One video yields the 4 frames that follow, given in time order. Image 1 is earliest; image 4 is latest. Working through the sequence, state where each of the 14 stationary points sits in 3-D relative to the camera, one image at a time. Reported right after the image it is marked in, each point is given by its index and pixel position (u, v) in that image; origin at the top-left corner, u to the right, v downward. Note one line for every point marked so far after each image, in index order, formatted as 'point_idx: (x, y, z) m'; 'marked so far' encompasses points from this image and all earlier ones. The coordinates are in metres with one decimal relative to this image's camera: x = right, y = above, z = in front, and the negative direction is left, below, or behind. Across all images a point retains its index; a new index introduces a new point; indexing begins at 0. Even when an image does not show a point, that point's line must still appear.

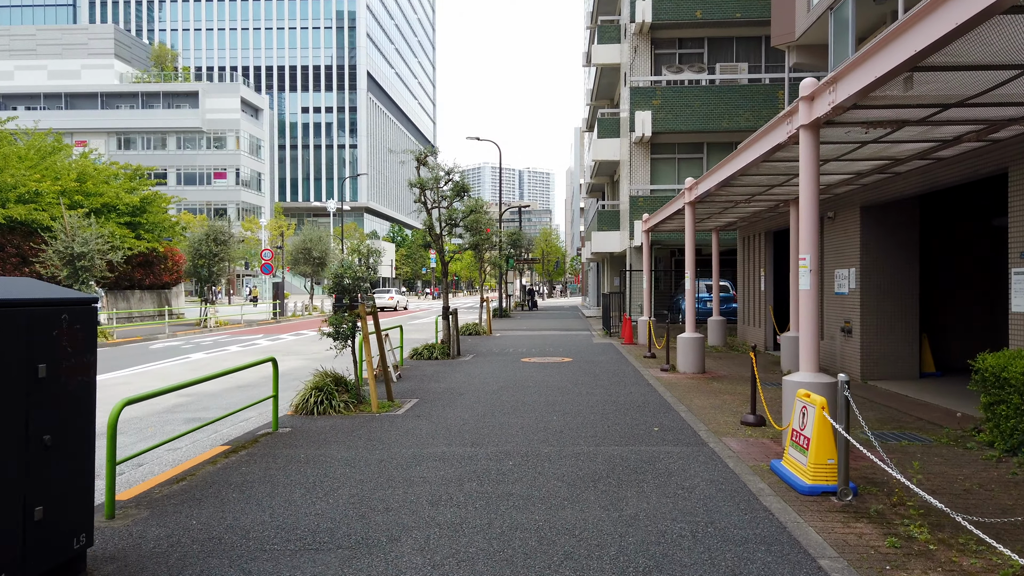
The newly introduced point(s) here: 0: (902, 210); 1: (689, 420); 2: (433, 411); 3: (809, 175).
0: (+5.8, +1.2, +11.7) m
1: (+1.9, -1.4, +8.4) m
2: (-0.9, -1.5, +9.4) m
3: (+2.7, +1.0, +7.0) m
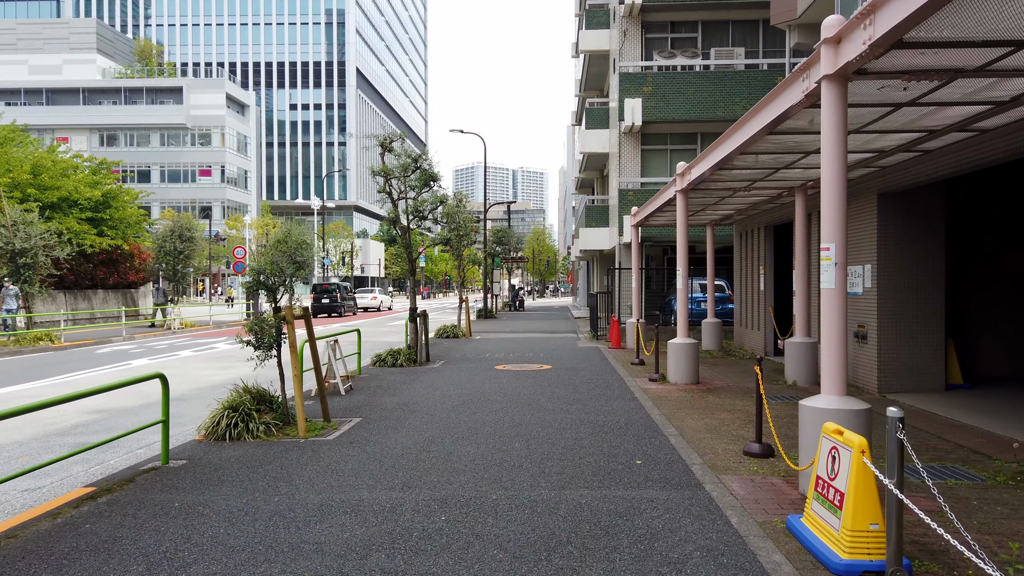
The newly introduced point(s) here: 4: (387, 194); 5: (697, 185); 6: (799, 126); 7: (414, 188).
0: (+5.4, +1.2, +10.2) m
1: (+1.5, -1.4, +6.8) m
2: (-1.4, -1.5, +7.8) m
3: (+2.2, +1.0, +5.4) m
4: (-2.5, +1.8, +15.2) m
5: (+2.7, +1.5, +11.6) m
6: (+2.9, +1.6, +7.8) m
7: (-1.9, +2.0, +15.4) m
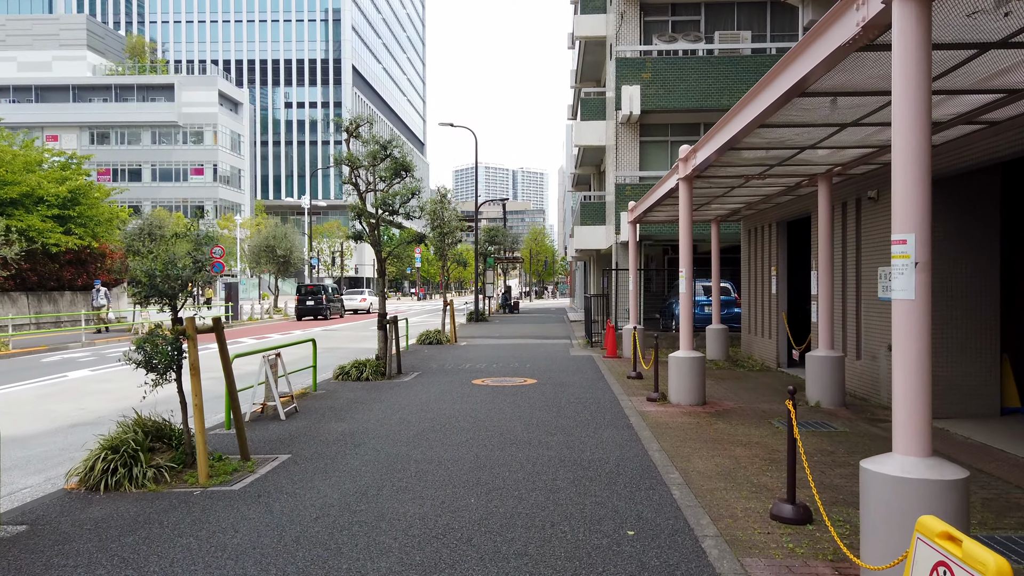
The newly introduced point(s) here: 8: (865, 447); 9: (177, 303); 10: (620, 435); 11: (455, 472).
0: (+5.0, +1.2, +8.5) m
1: (+1.2, -1.5, +5.2) m
2: (-1.7, -1.5, +6.1) m
3: (+1.9, +1.0, +3.8) m
4: (-2.8, +1.8, +13.5) m
5: (+2.4, +1.5, +9.9) m
6: (+2.6, +1.6, +6.1) m
7: (-2.3, +1.9, +13.7) m
8: (+3.4, -1.5, +7.4) m
9: (-3.1, -0.1, +7.3) m
10: (+1.1, -1.5, +7.8) m
11: (-0.5, -1.5, +6.3) m
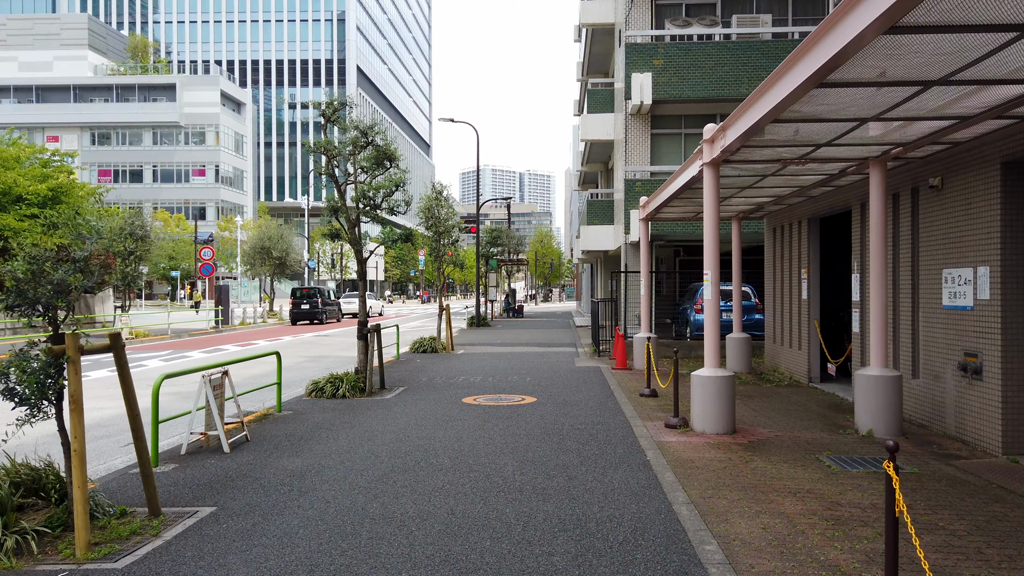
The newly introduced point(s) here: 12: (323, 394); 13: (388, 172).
0: (+5.0, +1.1, +6.9) m
1: (+1.0, -1.5, +3.6) m
2: (-1.8, -1.6, +4.6) m
3: (+1.8, +1.0, +2.2) m
4: (-2.8, +1.7, +12.0) m
5: (+2.3, +1.4, +8.3) m
6: (+2.4, +1.5, +4.6) m
7: (-2.3, +1.8, +12.2) m
8: (+3.3, -1.6, +5.8) m
9: (-3.2, -0.2, +5.8) m
10: (+1.0, -1.5, +6.3) m
11: (-0.6, -1.5, +4.8) m
12: (-2.7, -1.5, +11.3) m
13: (-2.0, +1.8, +12.3) m
